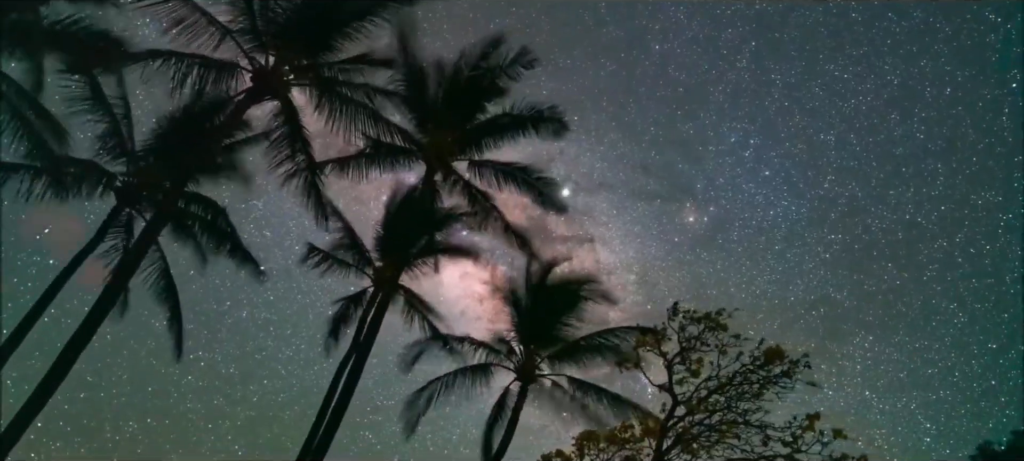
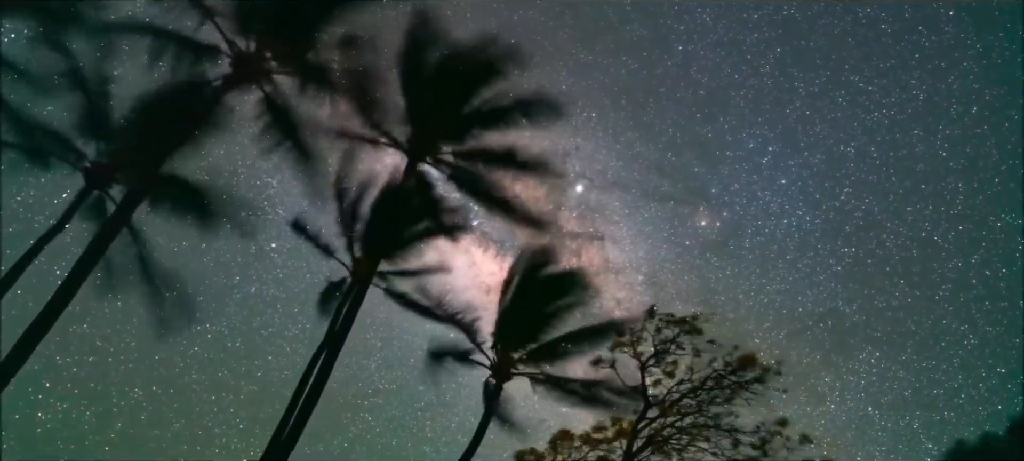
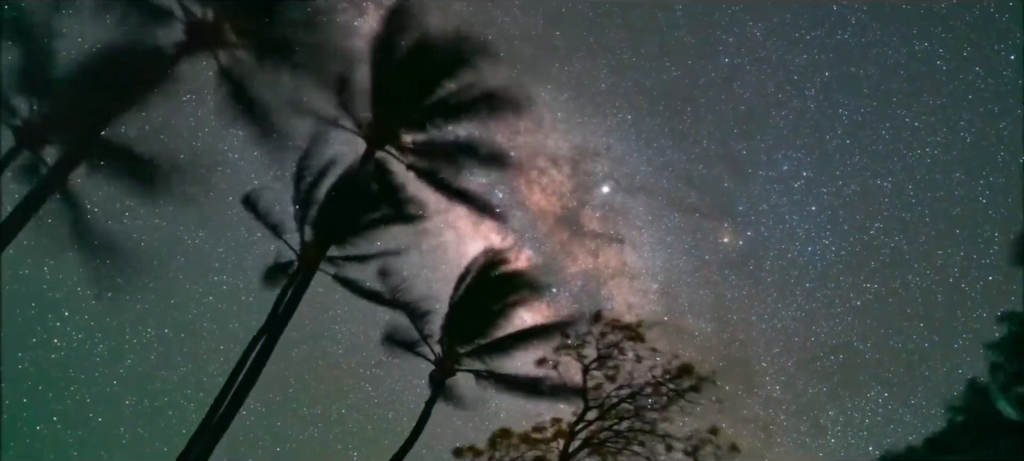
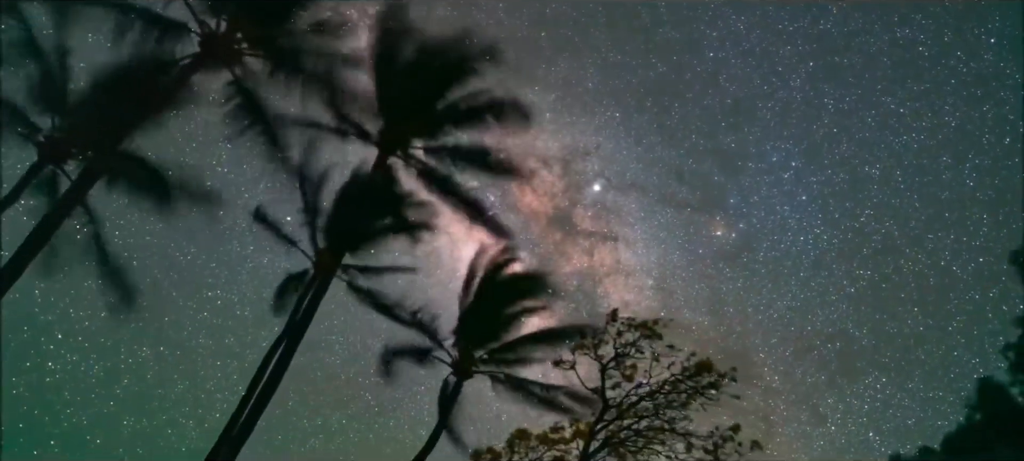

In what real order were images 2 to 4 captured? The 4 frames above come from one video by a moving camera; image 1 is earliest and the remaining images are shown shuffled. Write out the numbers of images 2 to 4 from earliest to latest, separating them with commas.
2, 4, 3
